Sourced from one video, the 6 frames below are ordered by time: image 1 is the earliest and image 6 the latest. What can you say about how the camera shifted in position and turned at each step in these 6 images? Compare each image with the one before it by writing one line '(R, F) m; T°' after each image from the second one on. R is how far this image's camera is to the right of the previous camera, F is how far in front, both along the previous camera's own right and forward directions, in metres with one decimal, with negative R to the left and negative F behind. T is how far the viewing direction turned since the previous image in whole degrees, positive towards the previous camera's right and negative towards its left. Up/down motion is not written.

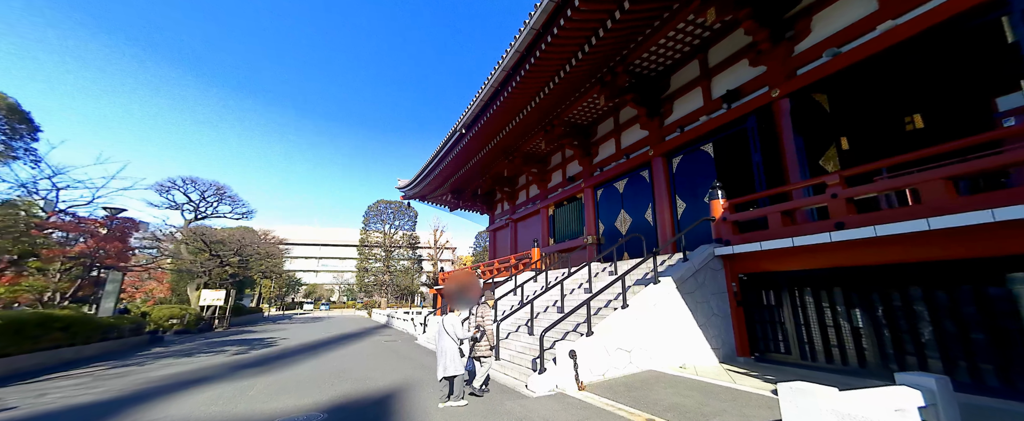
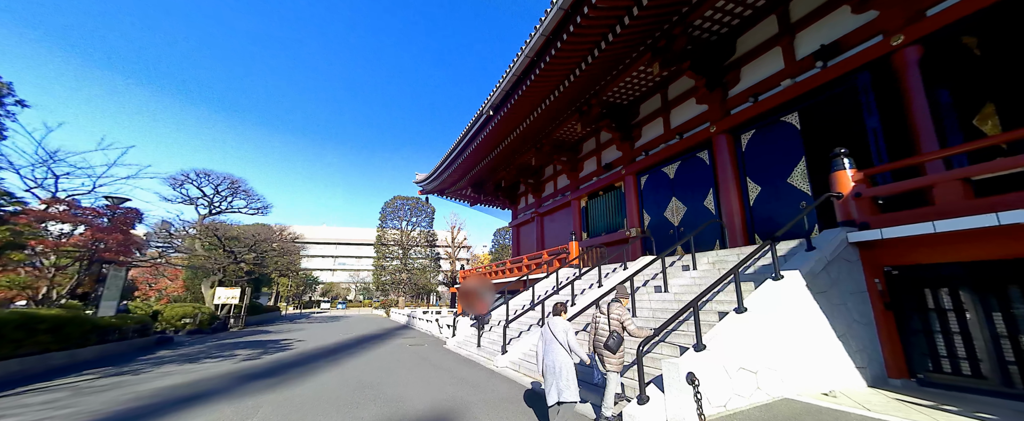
(-0.6, +1.1) m; -2°
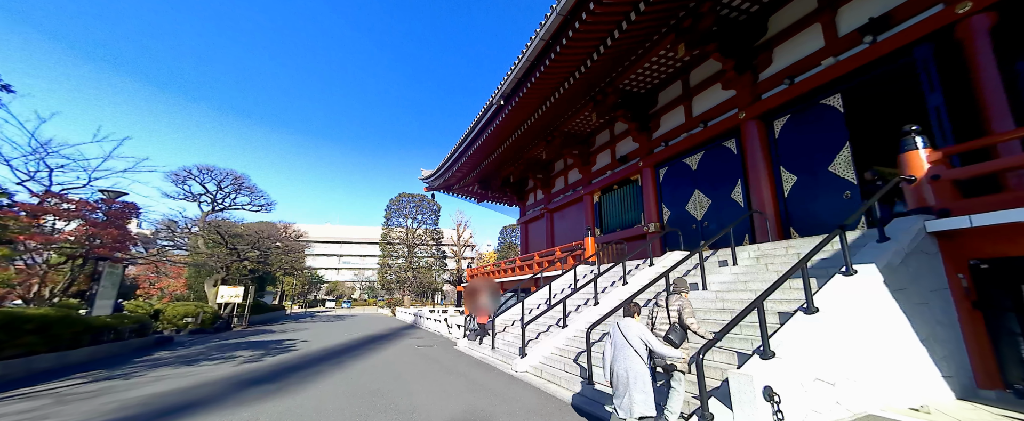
(-0.2, +0.4) m; -1°
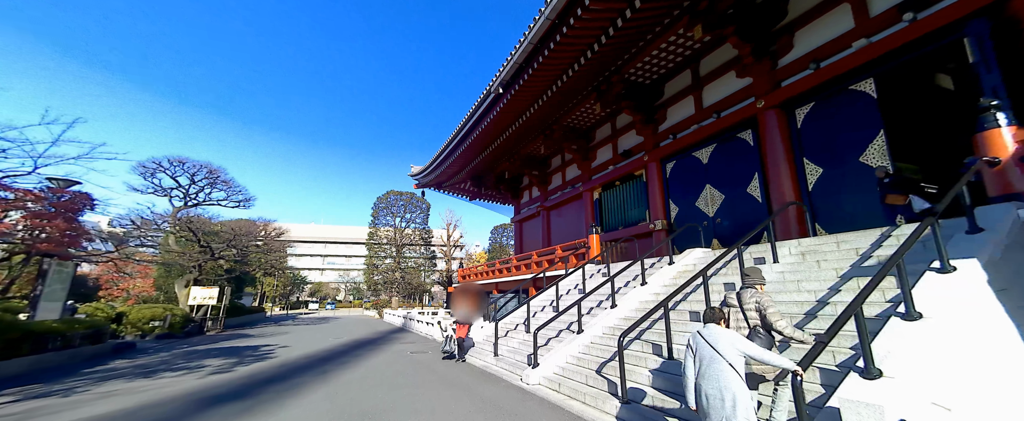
(-0.3, +0.6) m; +2°
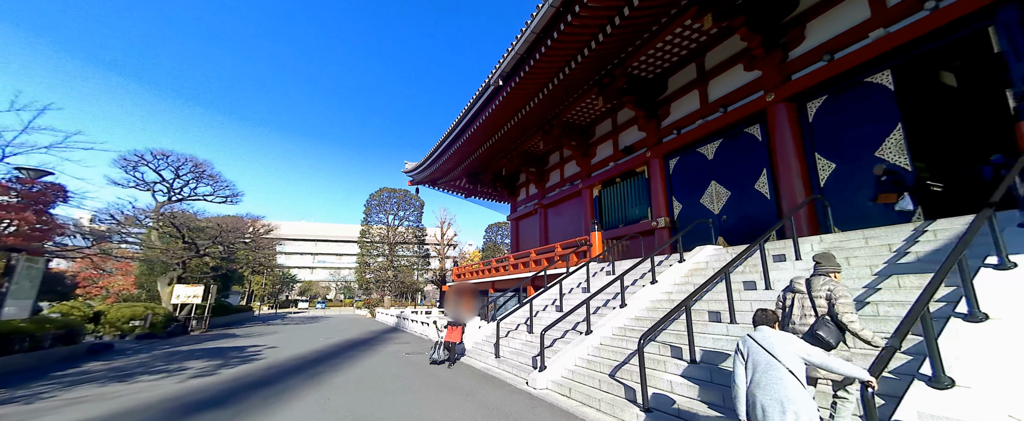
(-0.2, +0.3) m; +1°
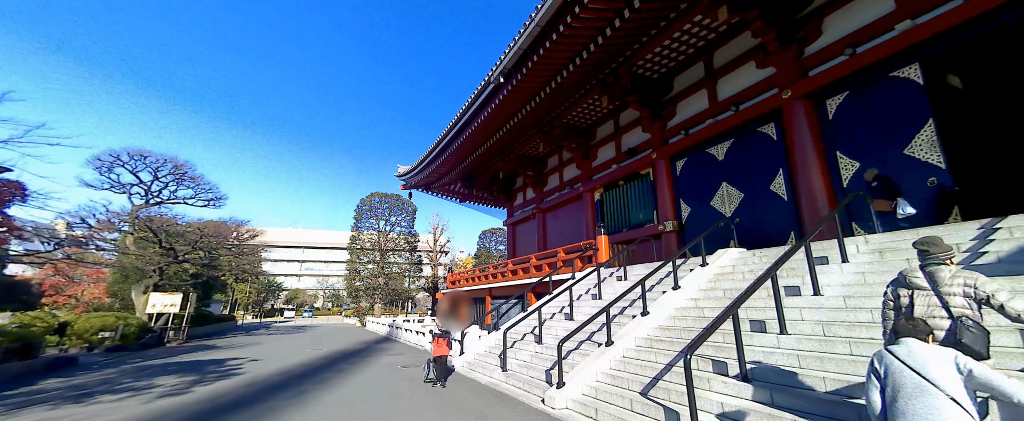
(-0.3, +0.4) m; +1°
